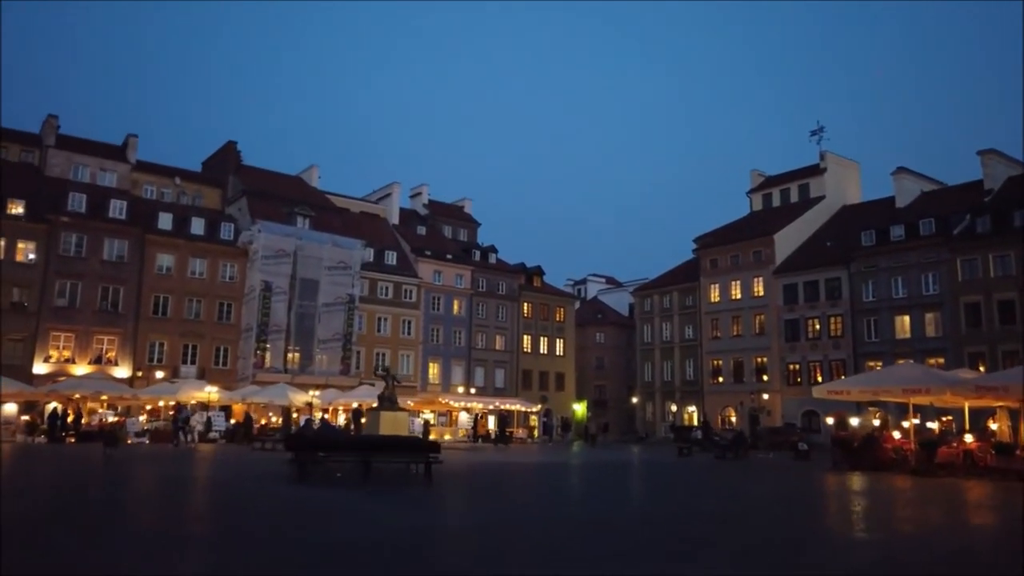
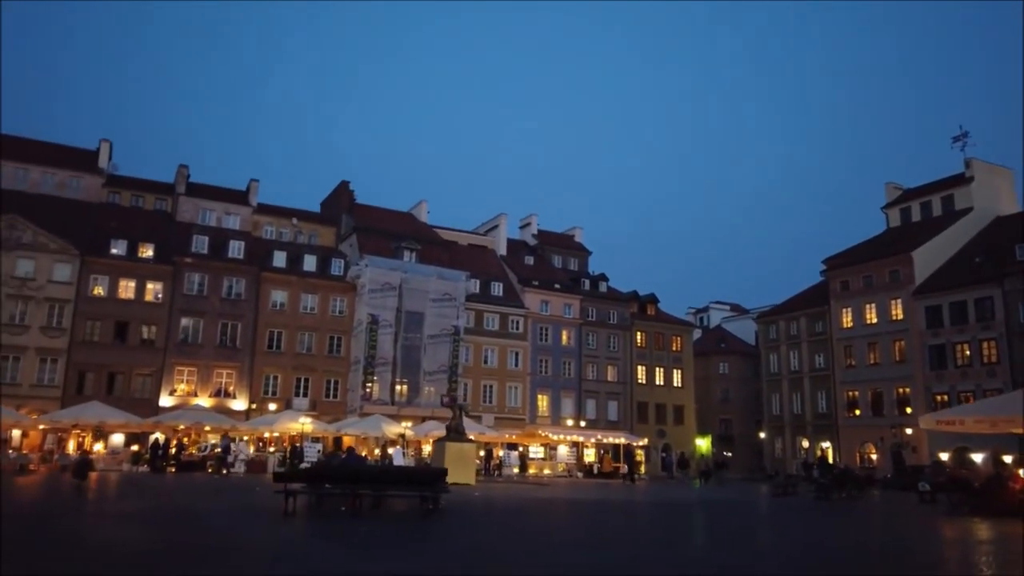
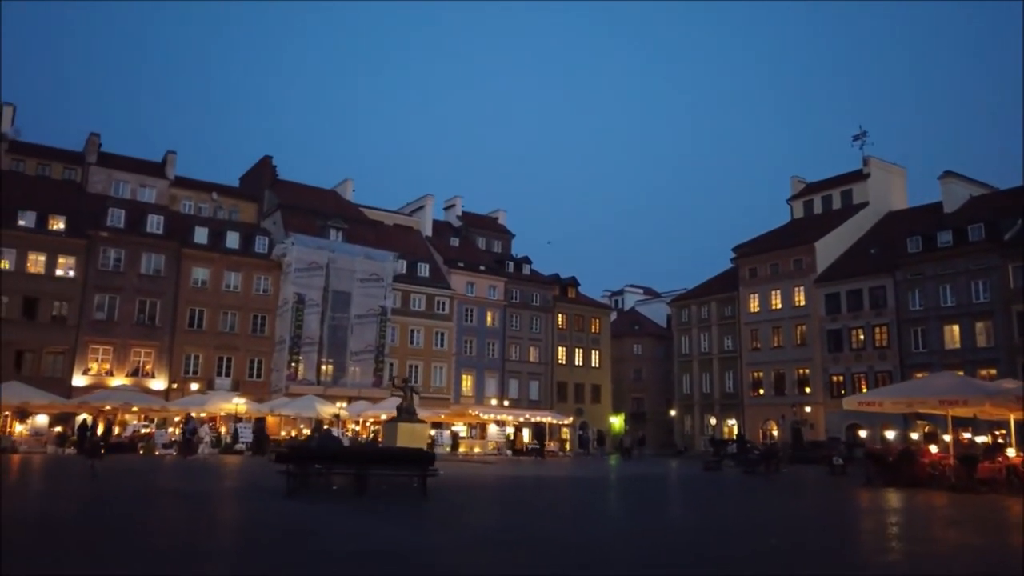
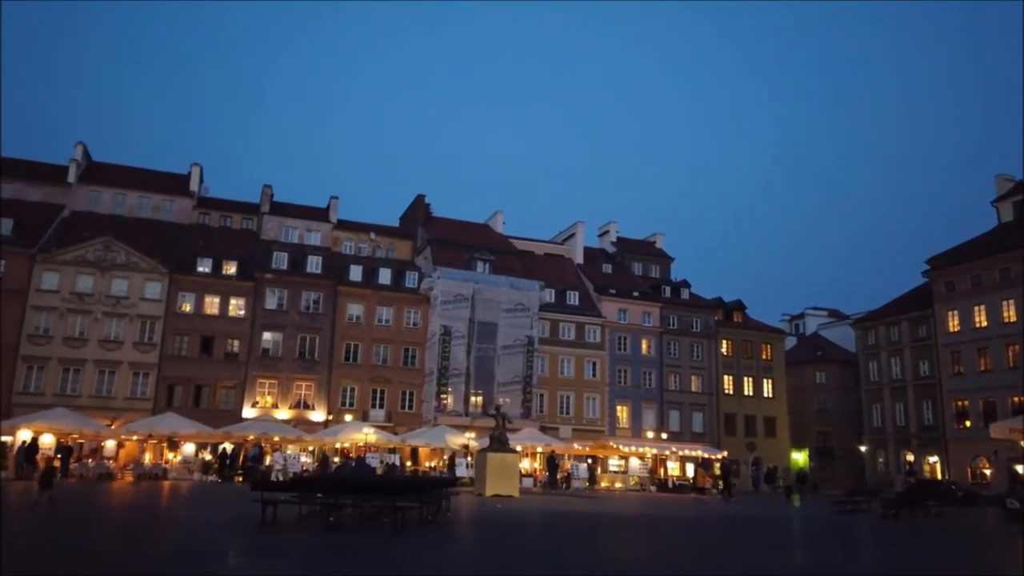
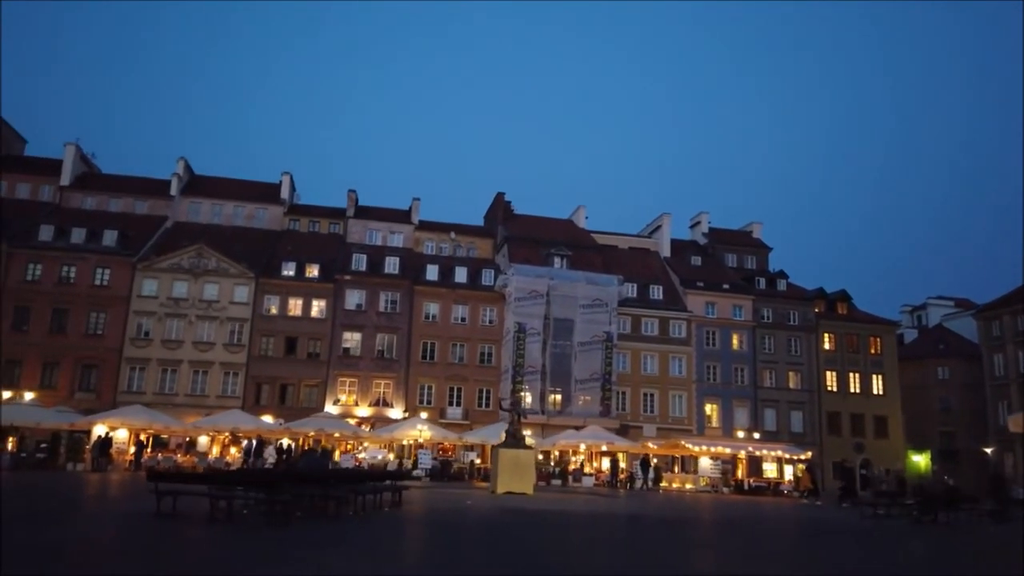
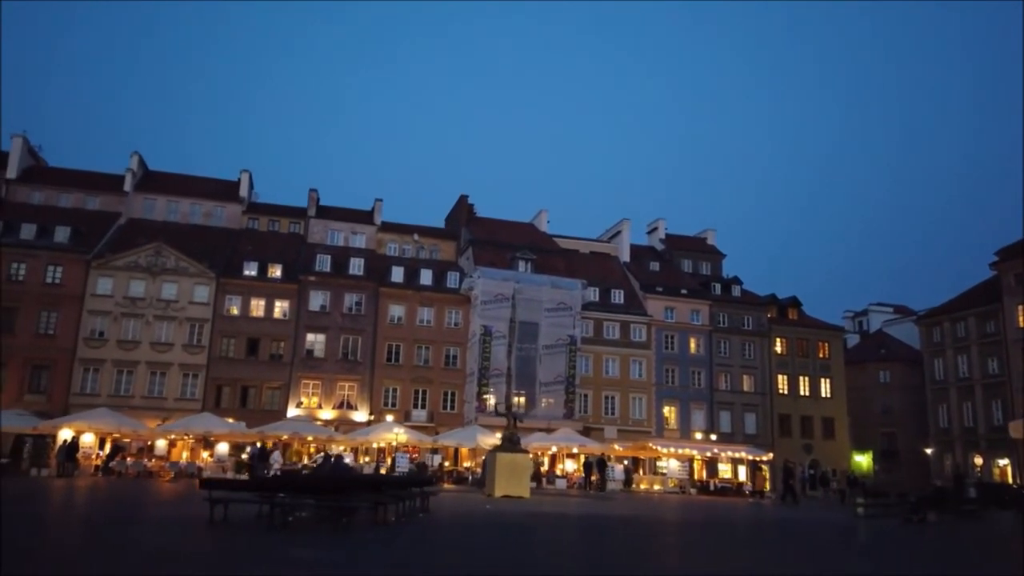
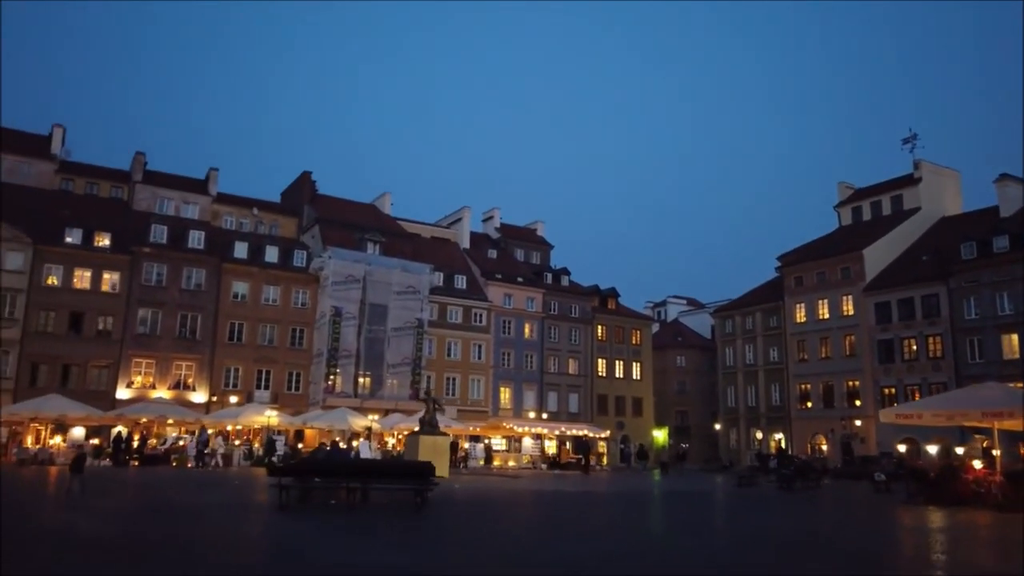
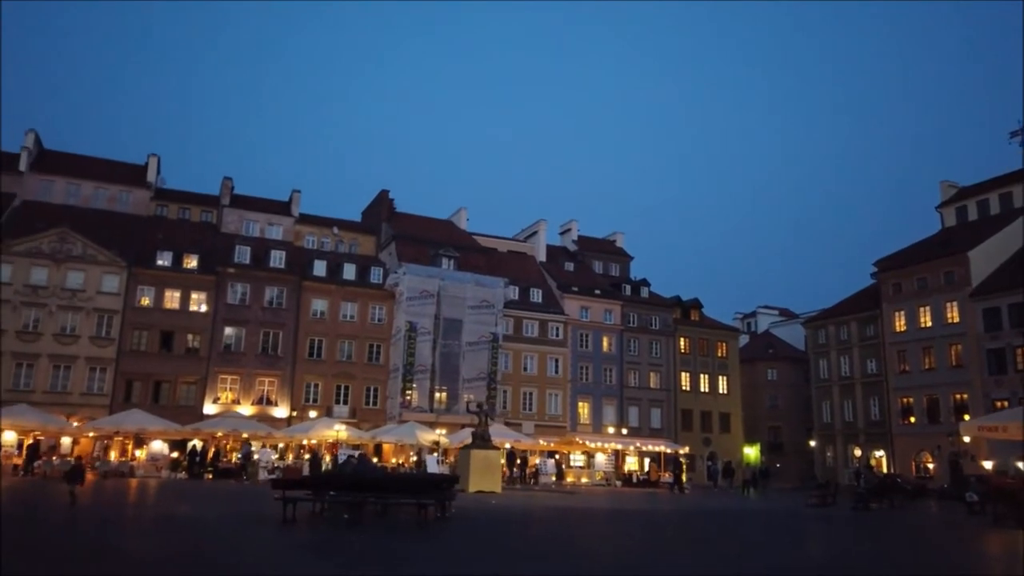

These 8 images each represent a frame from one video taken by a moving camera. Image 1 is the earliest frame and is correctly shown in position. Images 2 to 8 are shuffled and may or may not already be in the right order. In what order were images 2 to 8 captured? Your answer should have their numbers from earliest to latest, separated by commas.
3, 7, 2, 8, 4, 6, 5
